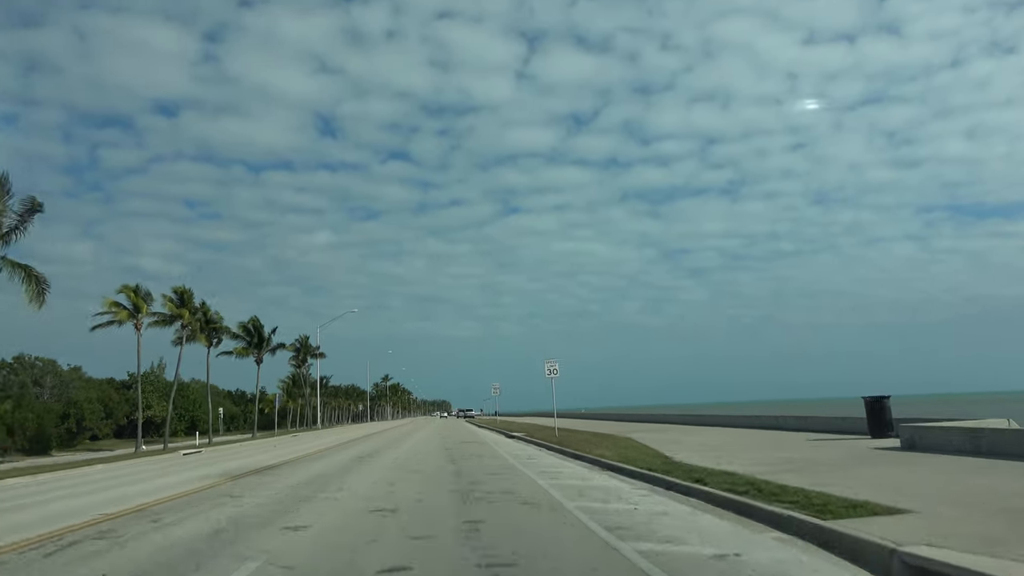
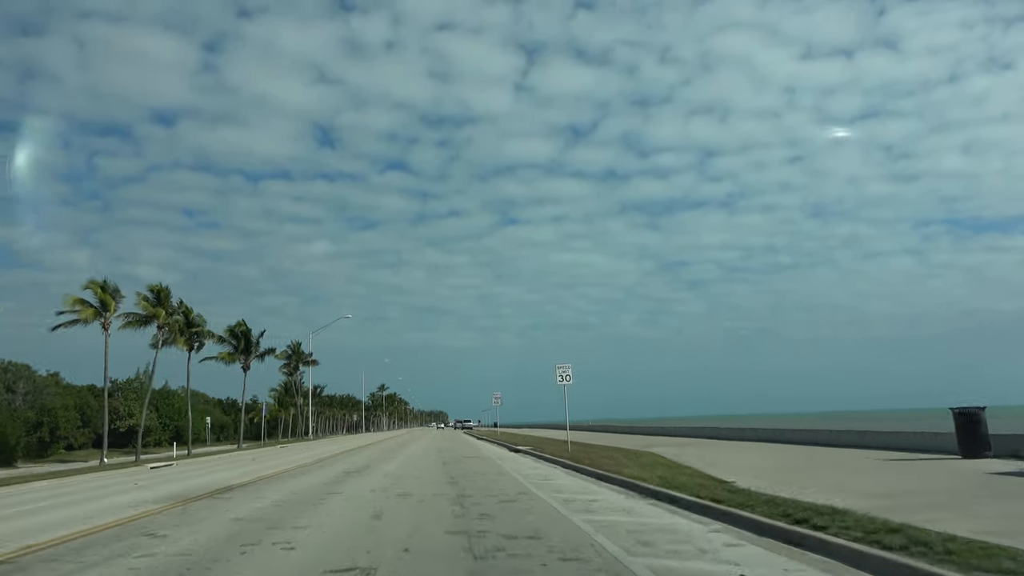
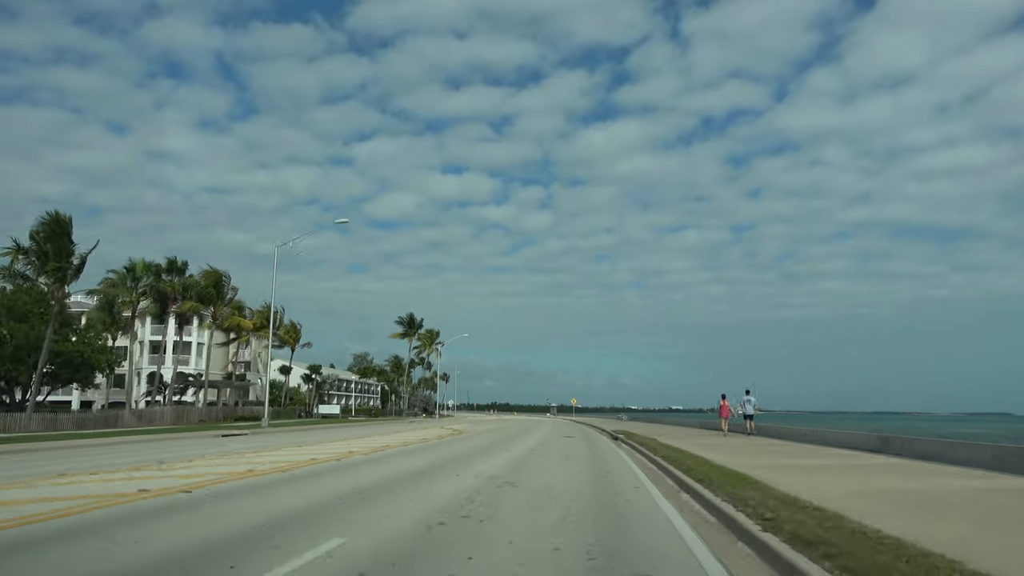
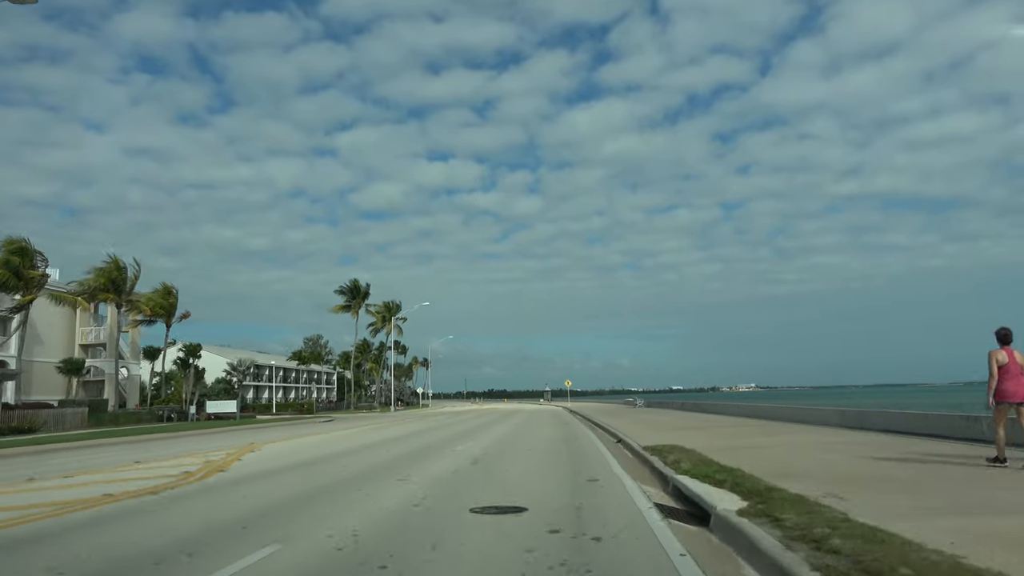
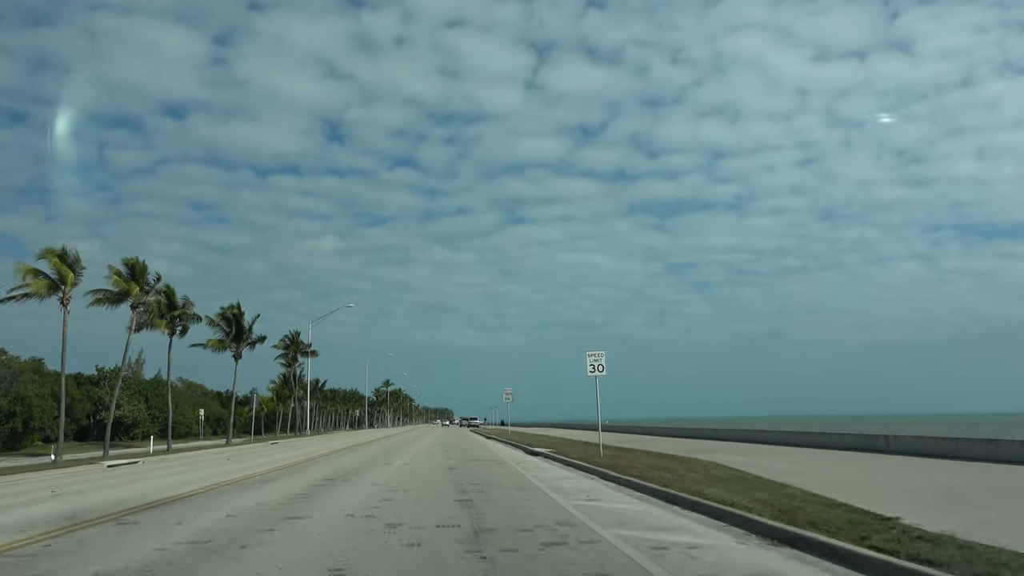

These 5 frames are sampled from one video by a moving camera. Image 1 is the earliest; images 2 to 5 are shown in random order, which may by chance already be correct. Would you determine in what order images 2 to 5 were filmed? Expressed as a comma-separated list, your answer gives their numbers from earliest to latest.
2, 5, 3, 4
